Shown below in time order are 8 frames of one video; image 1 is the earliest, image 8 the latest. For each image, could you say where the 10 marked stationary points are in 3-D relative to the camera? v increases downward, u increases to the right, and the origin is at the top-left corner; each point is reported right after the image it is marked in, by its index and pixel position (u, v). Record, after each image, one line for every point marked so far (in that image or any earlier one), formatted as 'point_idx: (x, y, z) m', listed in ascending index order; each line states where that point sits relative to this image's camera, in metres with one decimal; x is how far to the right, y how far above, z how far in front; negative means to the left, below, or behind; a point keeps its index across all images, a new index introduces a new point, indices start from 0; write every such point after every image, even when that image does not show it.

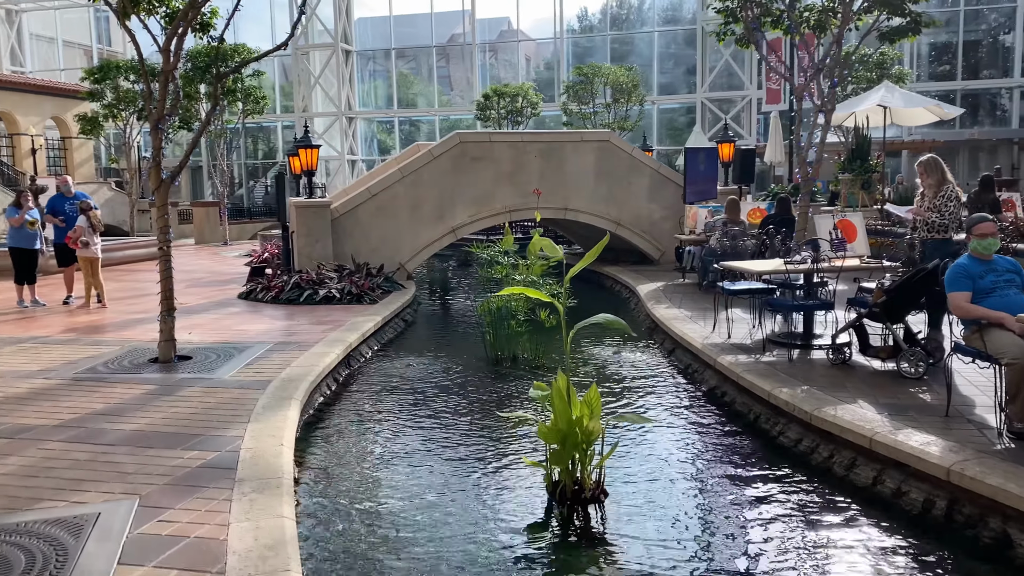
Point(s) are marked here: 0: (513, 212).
0: (0.0, +1.3, +14.2) m
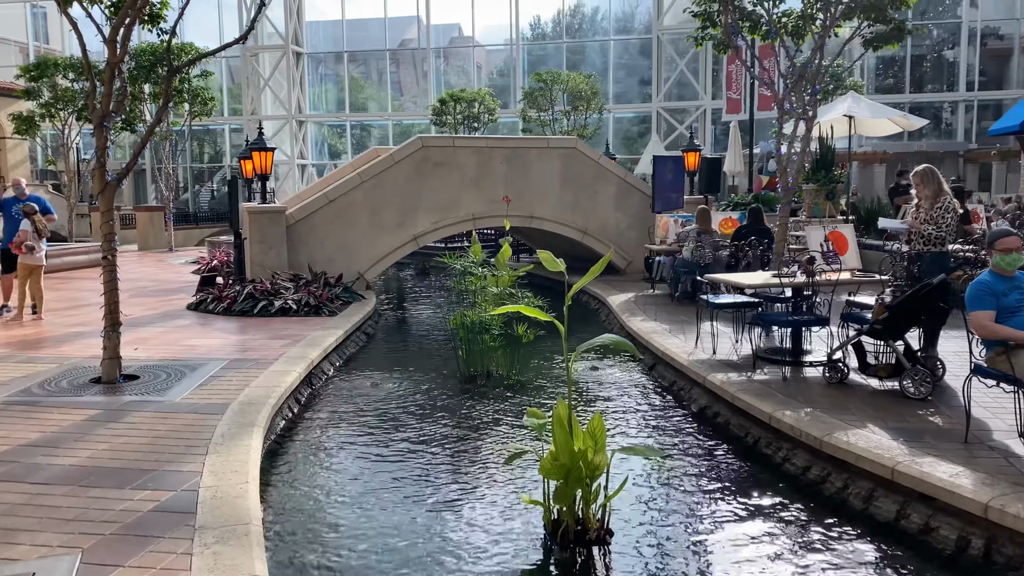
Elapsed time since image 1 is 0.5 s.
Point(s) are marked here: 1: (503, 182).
0: (-0.6, +1.1, +13.7) m
1: (-0.2, +1.7, +13.8) m
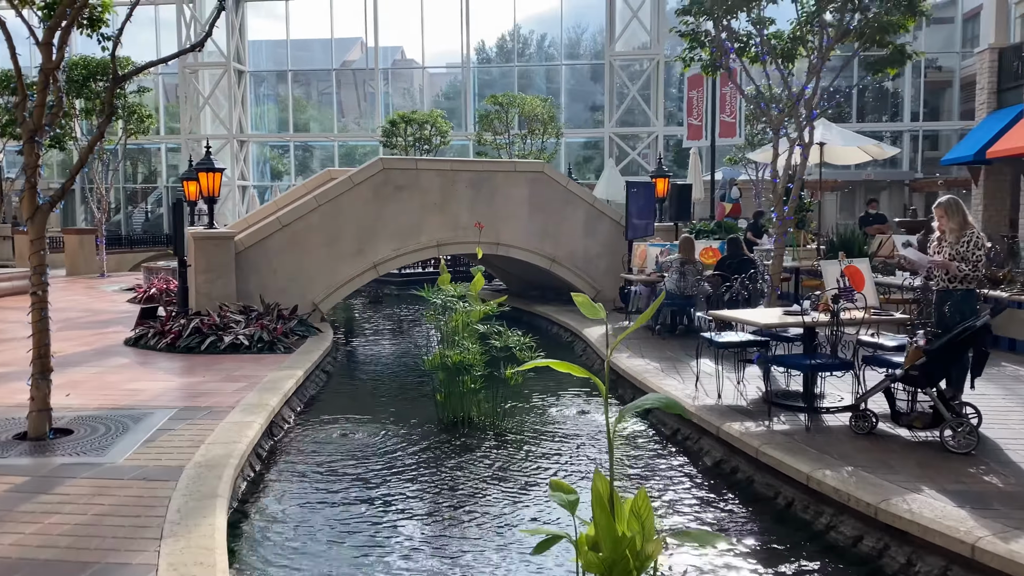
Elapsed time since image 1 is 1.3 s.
0: (-1.1, +0.7, +12.9) m
1: (-0.7, +1.2, +13.1) m
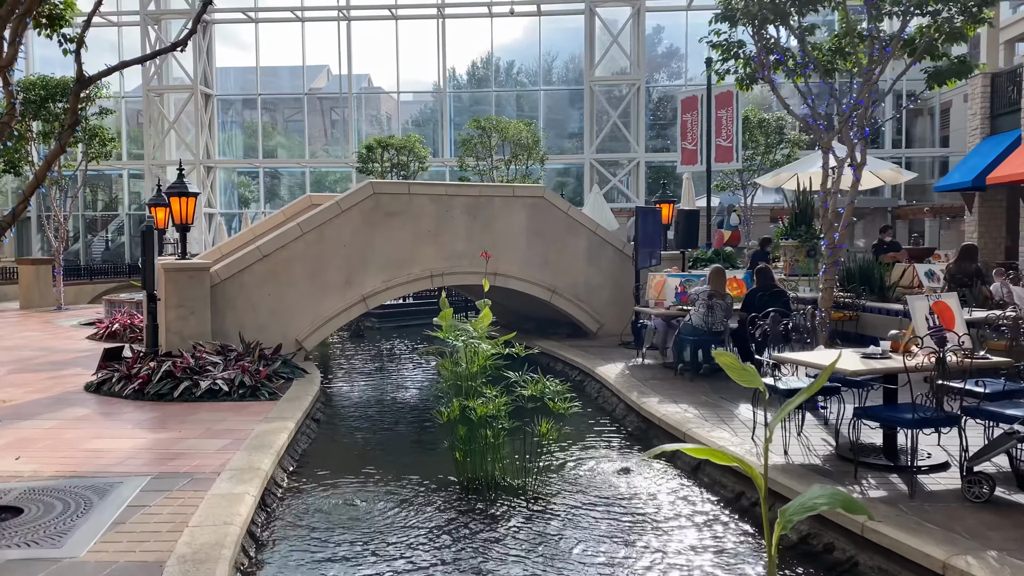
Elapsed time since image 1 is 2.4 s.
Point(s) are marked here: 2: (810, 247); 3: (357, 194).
0: (-1.1, +0.2, +11.9) m
1: (-0.7, +0.7, +12.1) m
2: (+4.8, +0.7, +13.7) m
3: (-2.1, +1.2, +11.3) m
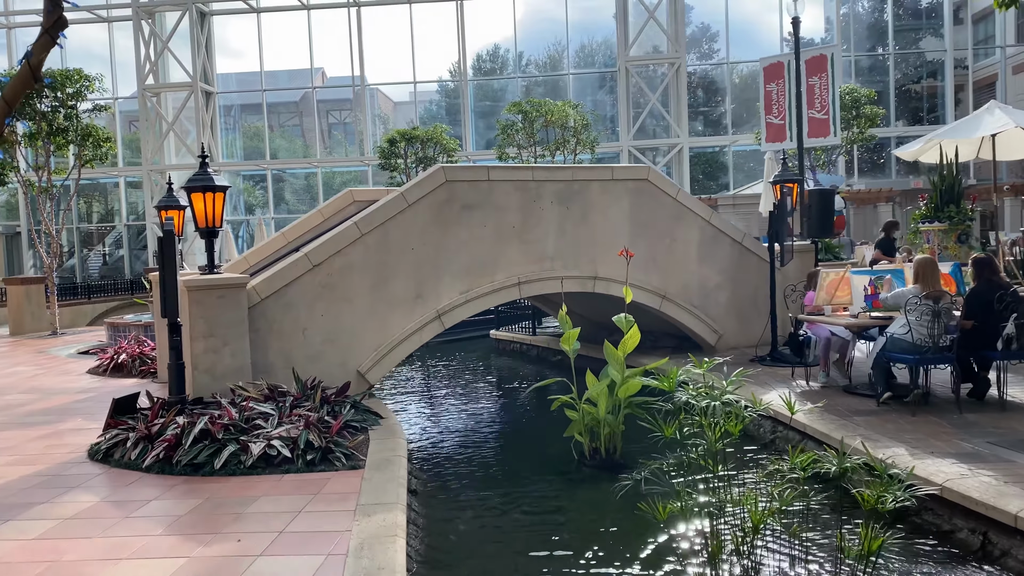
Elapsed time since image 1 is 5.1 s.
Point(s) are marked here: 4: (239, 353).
0: (+0.1, +0.1, +9.5) m
1: (+0.5, +0.6, +9.7) m
2: (+6.0, +0.8, +11.3) m
3: (-0.9, +1.1, +8.8) m
4: (-2.5, -0.6, +7.7) m
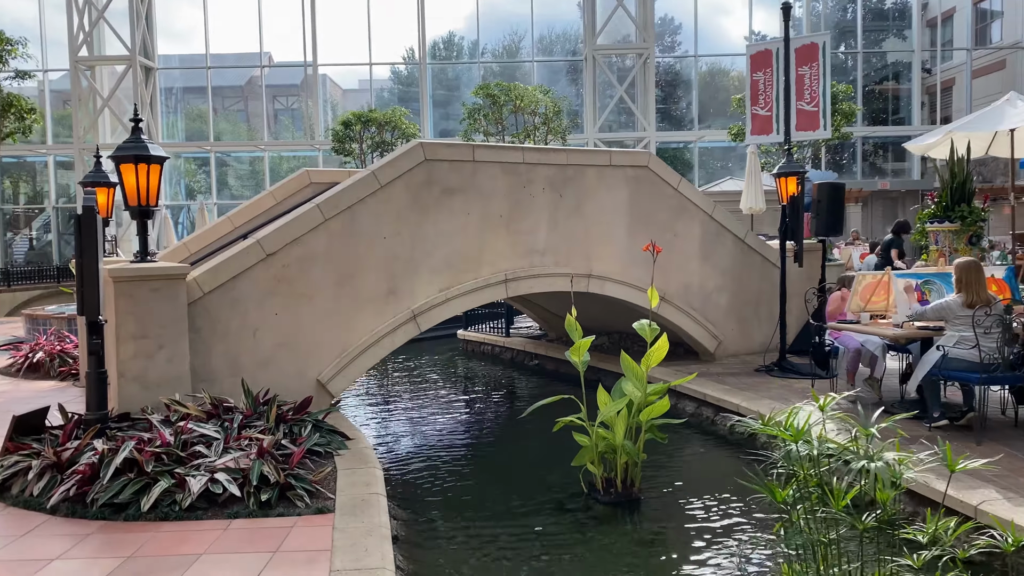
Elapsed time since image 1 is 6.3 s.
0: (0.0, +0.1, +8.3) m
1: (+0.3, +0.7, +8.5) m
2: (+5.7, +0.7, +10.5) m
3: (-1.0, +1.1, +7.6) m
4: (-2.5, -0.5, +6.4) m
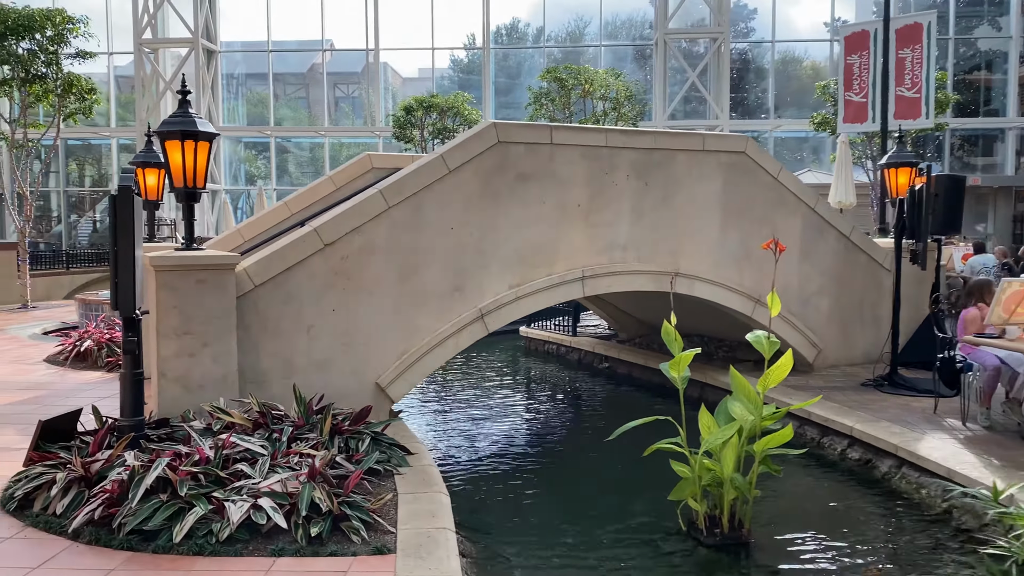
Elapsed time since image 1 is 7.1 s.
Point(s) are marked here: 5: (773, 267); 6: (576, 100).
0: (+0.7, +0.1, +7.5) m
1: (+1.1, +0.7, +7.7) m
2: (+6.6, +0.6, +9.3) m
3: (-0.3, +1.2, +6.8) m
4: (-2.0, -0.5, +5.7) m
5: (+2.6, +0.2, +8.4) m
6: (+1.3, +4.0, +17.9) m
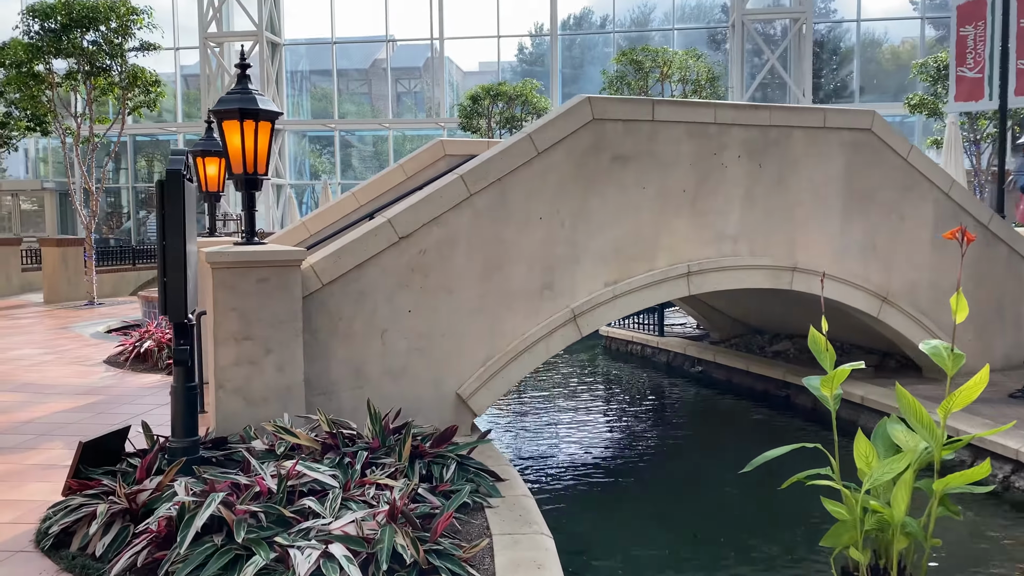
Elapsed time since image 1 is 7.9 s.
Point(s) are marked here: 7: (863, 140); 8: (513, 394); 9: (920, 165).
0: (+1.4, +0.1, +6.6) m
1: (+1.8, +0.7, +6.7) m
2: (+7.4, +0.6, +7.9) m
3: (+0.4, +1.2, +5.9) m
4: (-1.3, -0.5, +5.0) m
5: (+3.4, +0.2, +7.4) m
6: (+2.8, +4.1, +16.9) m
7: (+2.9, +1.2, +7.1) m
8: (-0.1, -1.1, +9.6) m
9: (+3.5, +1.0, +7.4) m
